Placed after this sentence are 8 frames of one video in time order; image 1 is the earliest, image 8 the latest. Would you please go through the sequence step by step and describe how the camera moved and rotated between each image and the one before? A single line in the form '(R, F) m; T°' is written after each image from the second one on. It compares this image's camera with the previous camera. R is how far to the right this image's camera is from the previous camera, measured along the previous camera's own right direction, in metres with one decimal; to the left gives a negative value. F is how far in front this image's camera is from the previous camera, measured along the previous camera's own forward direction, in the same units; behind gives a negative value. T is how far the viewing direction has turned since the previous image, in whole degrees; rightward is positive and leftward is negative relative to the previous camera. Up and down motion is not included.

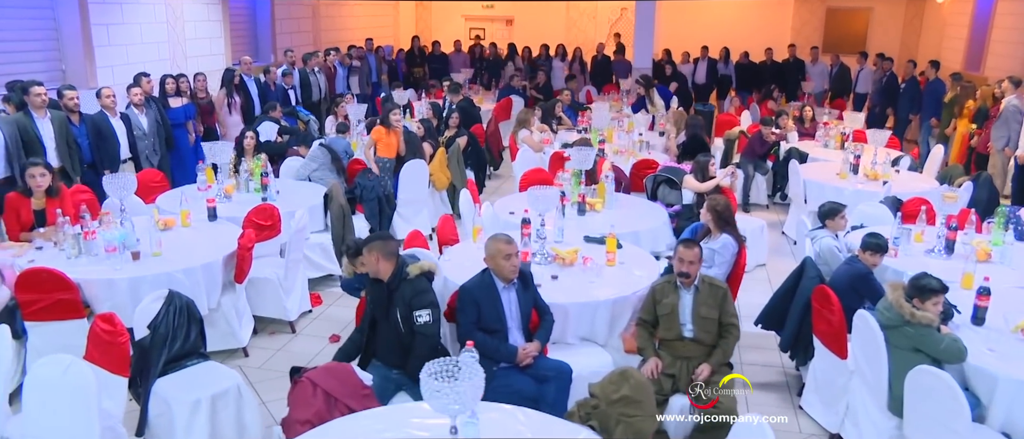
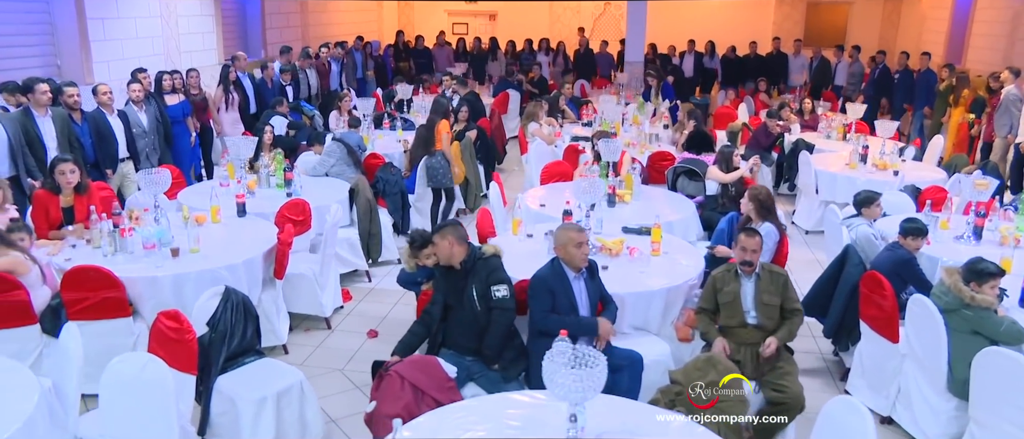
(-0.4, 0.0) m; +2°
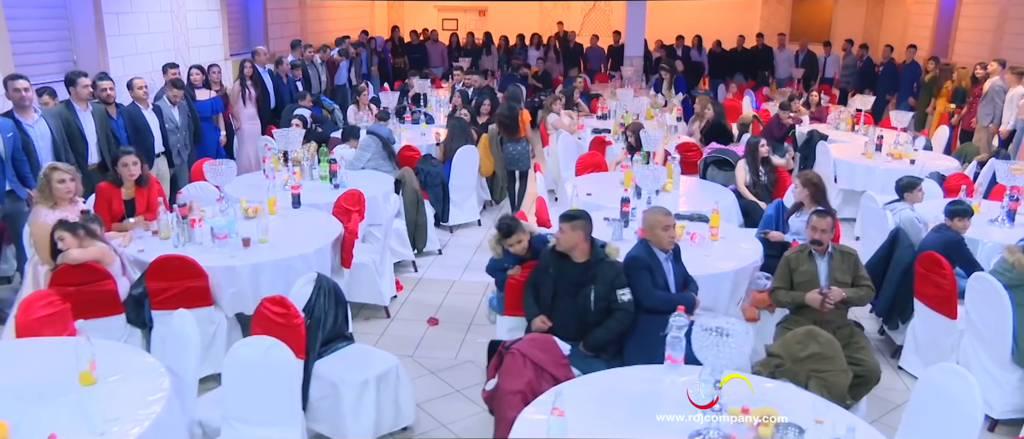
(-0.5, -0.1) m; +2°
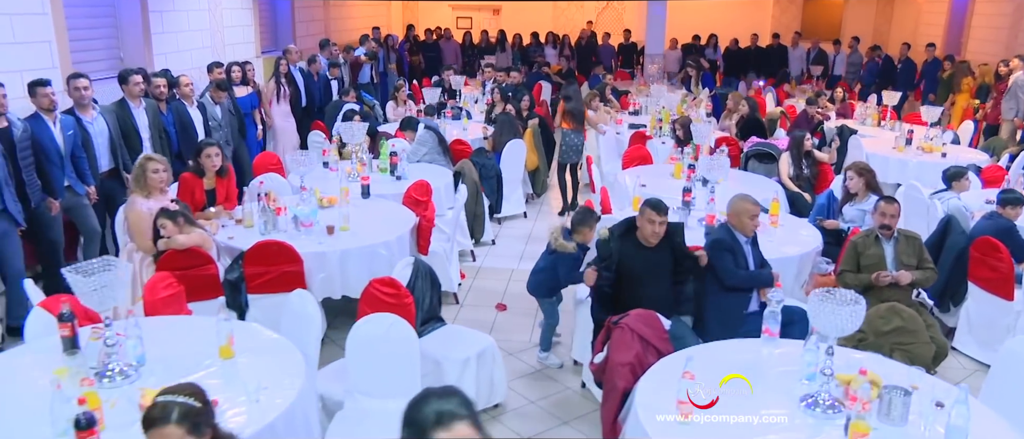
(-0.4, -0.2) m; 0°
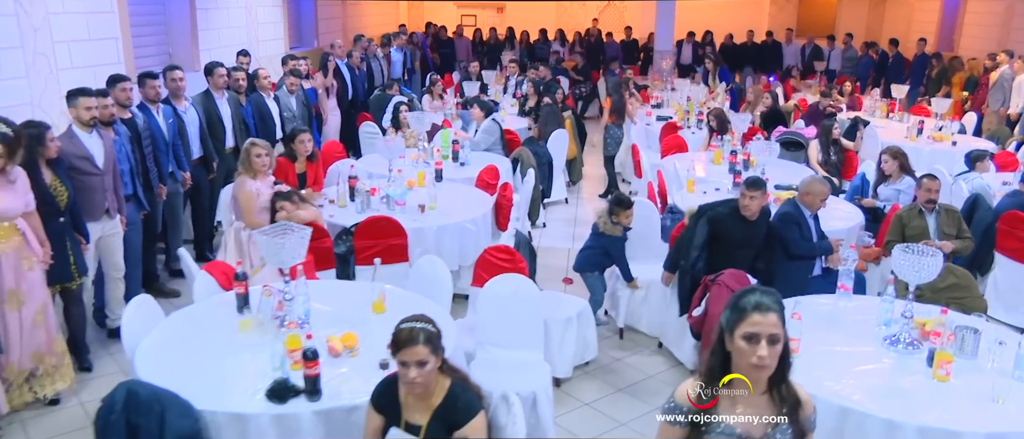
(-0.6, -0.4) m; +1°
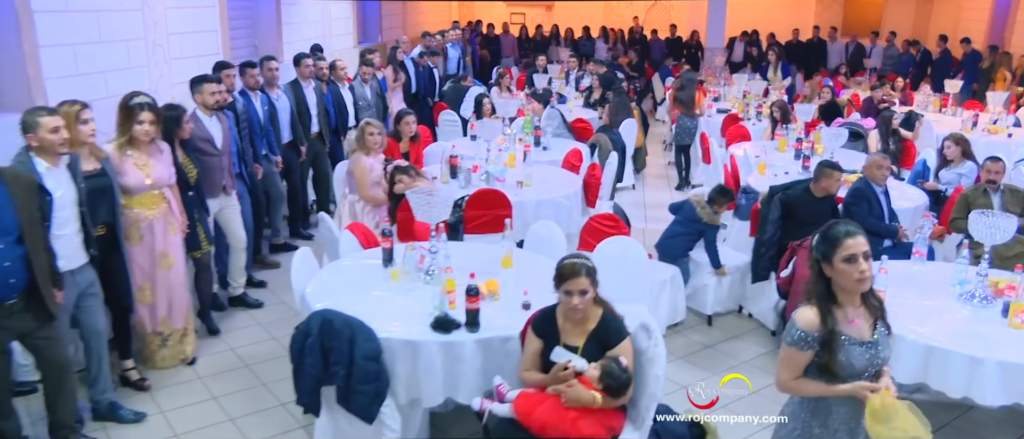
(-0.4, -0.4) m; -2°
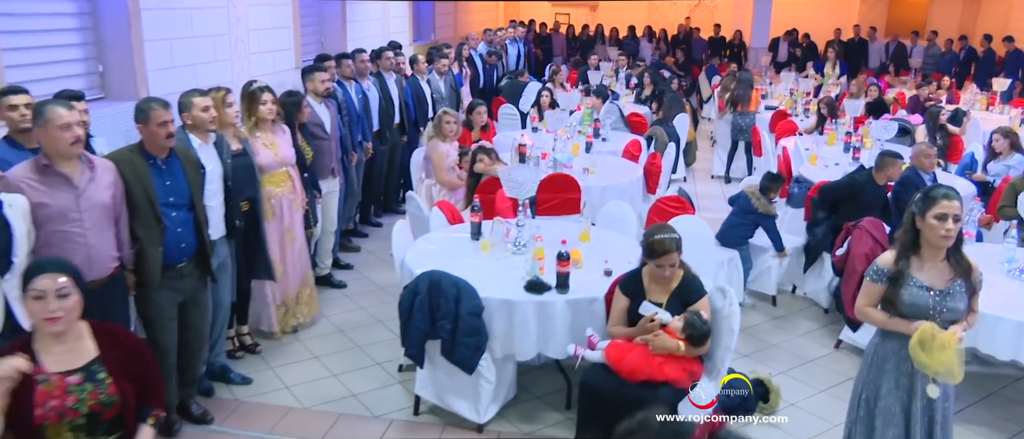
(-0.3, -0.4) m; -3°
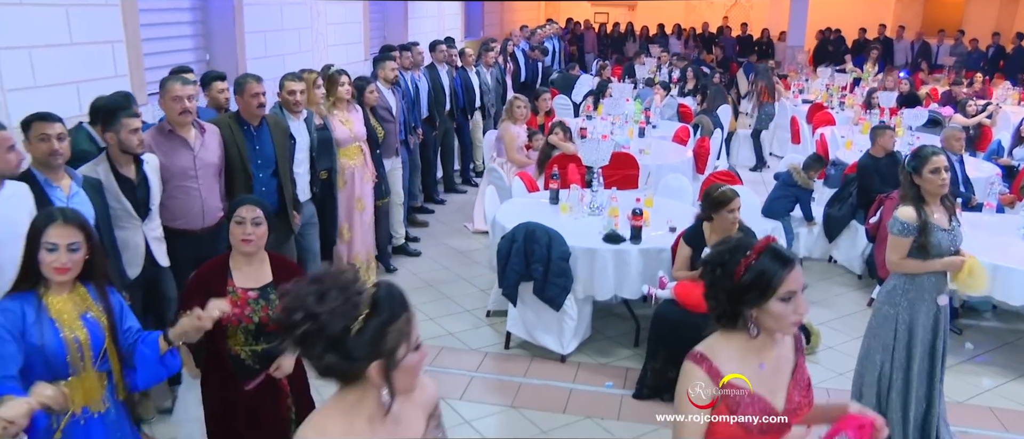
(-0.3, -0.6) m; -2°
